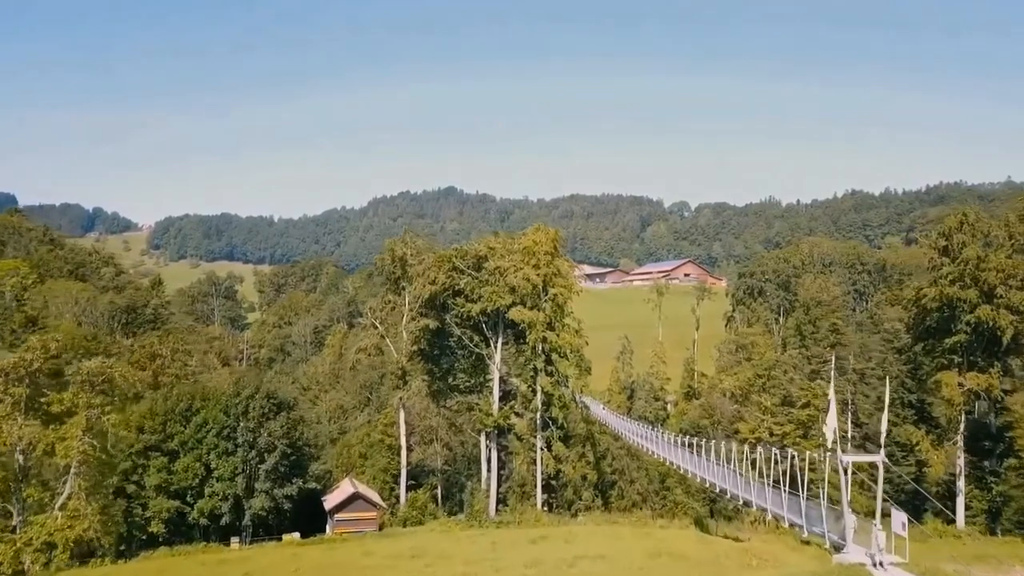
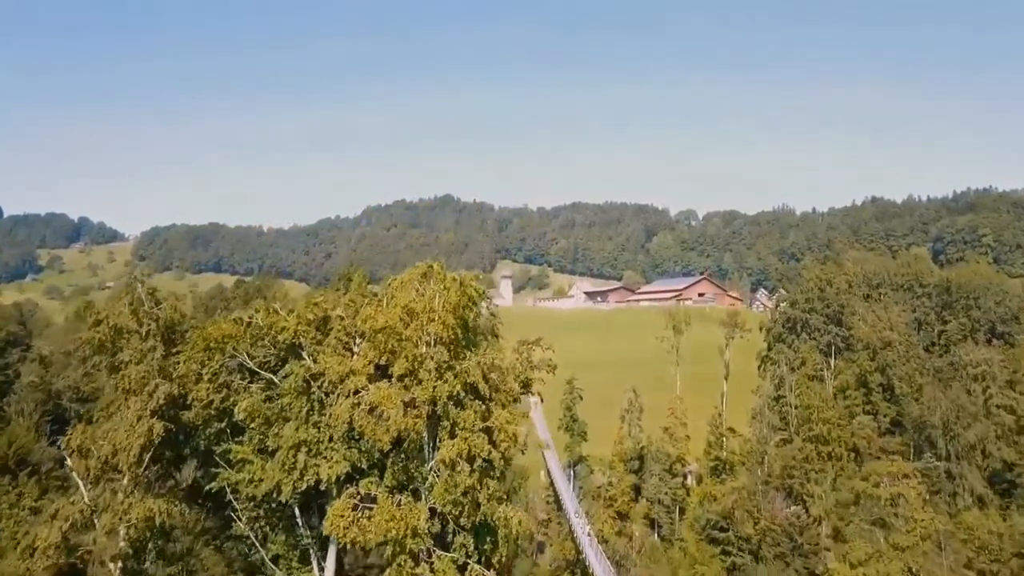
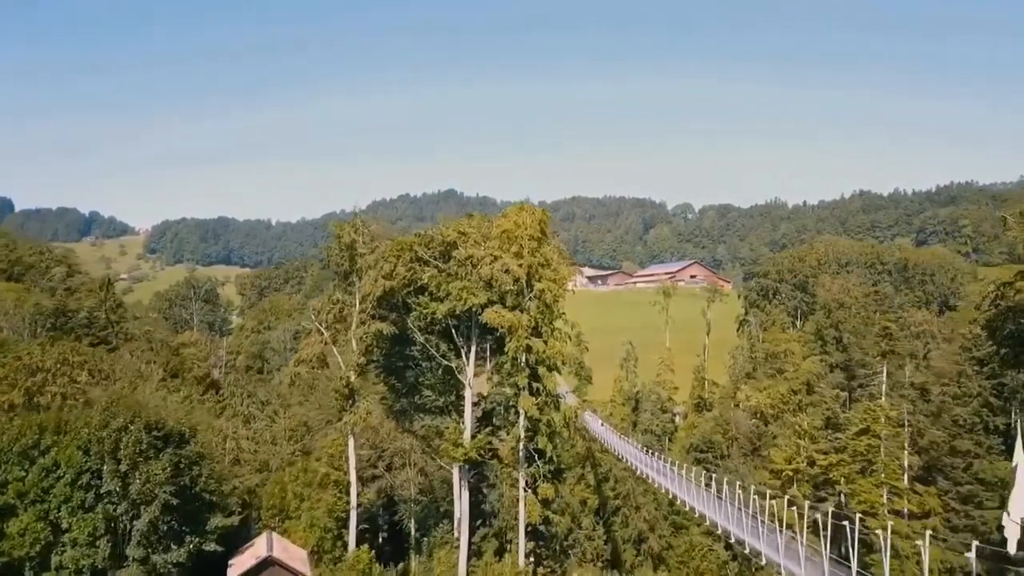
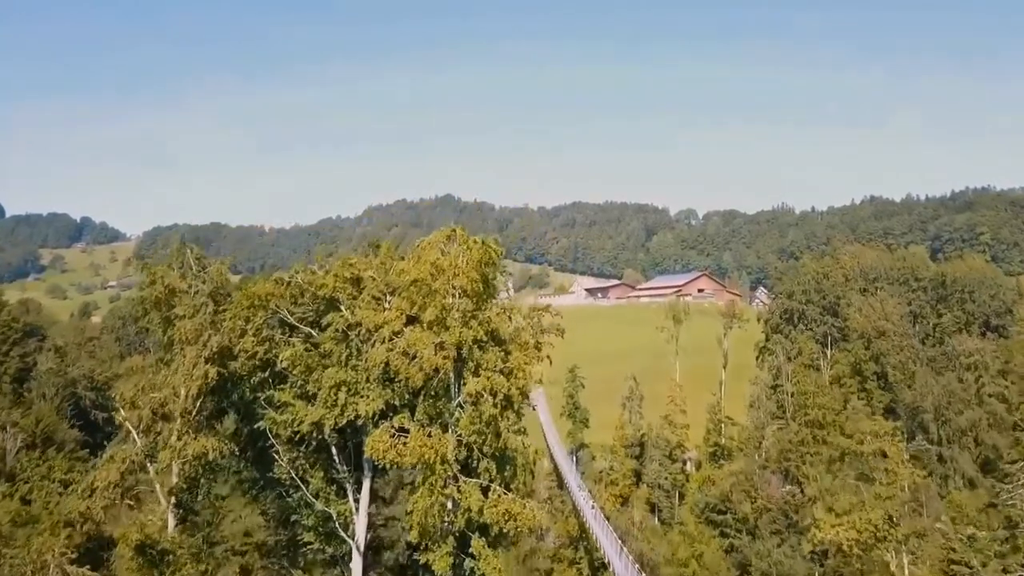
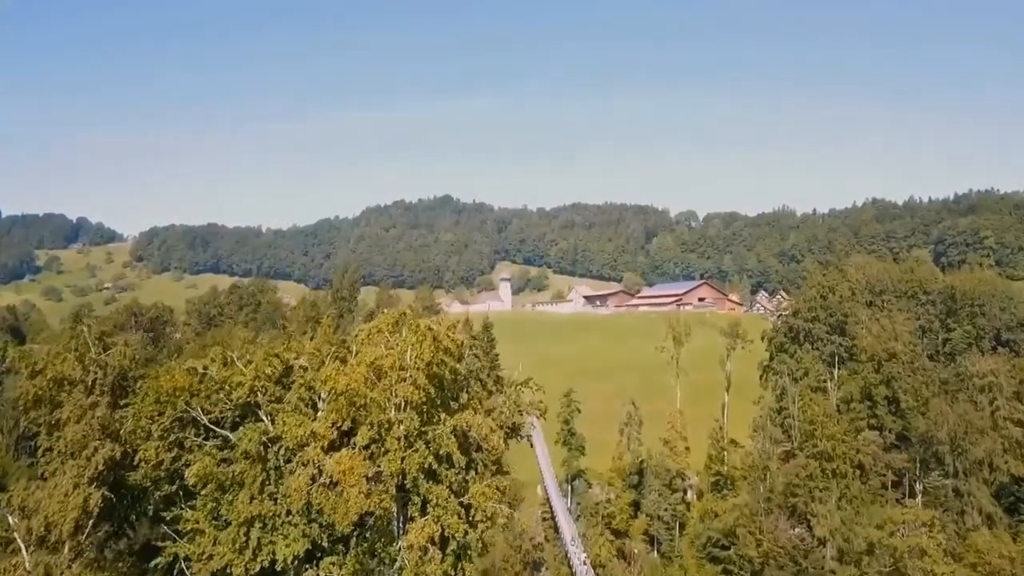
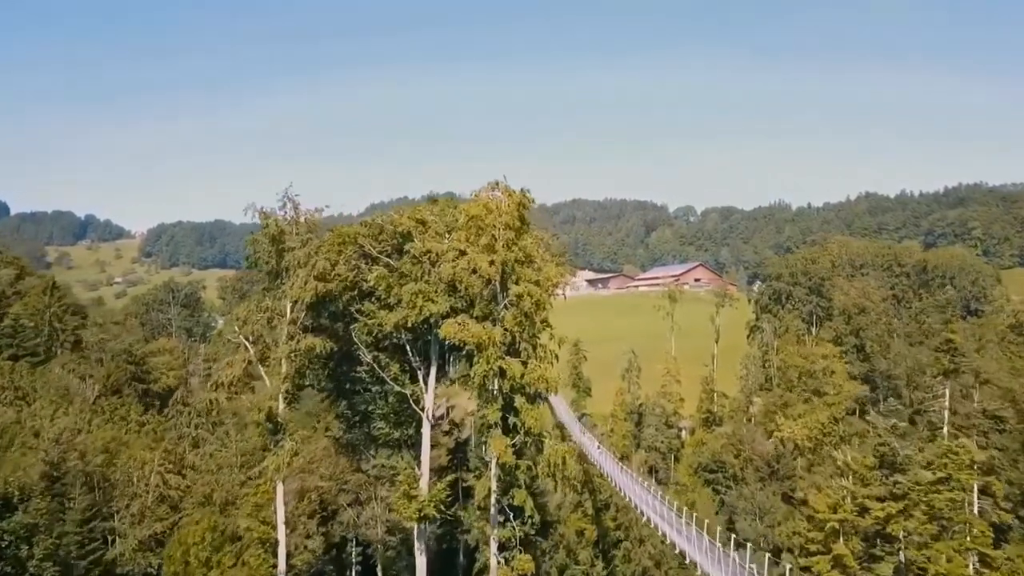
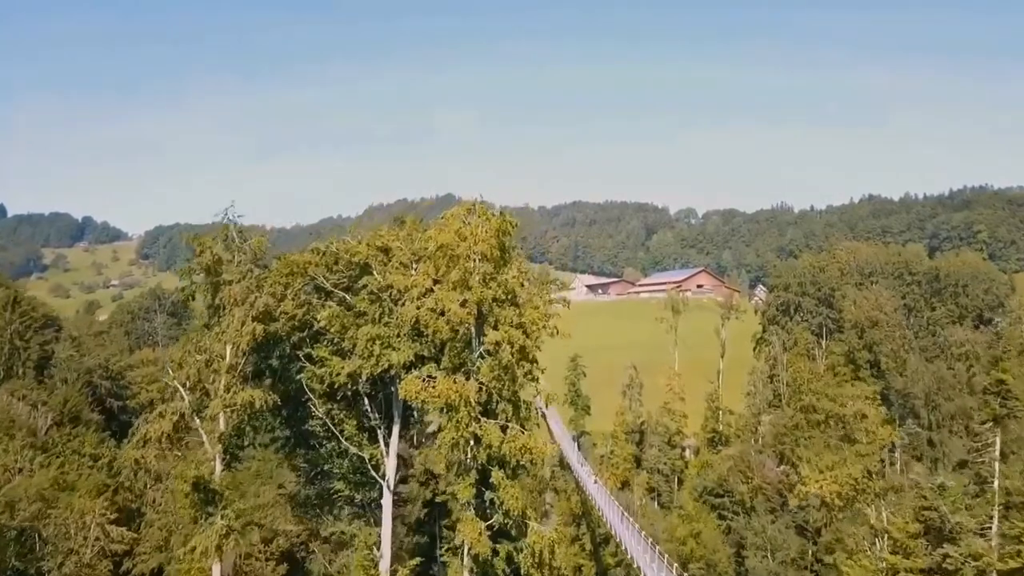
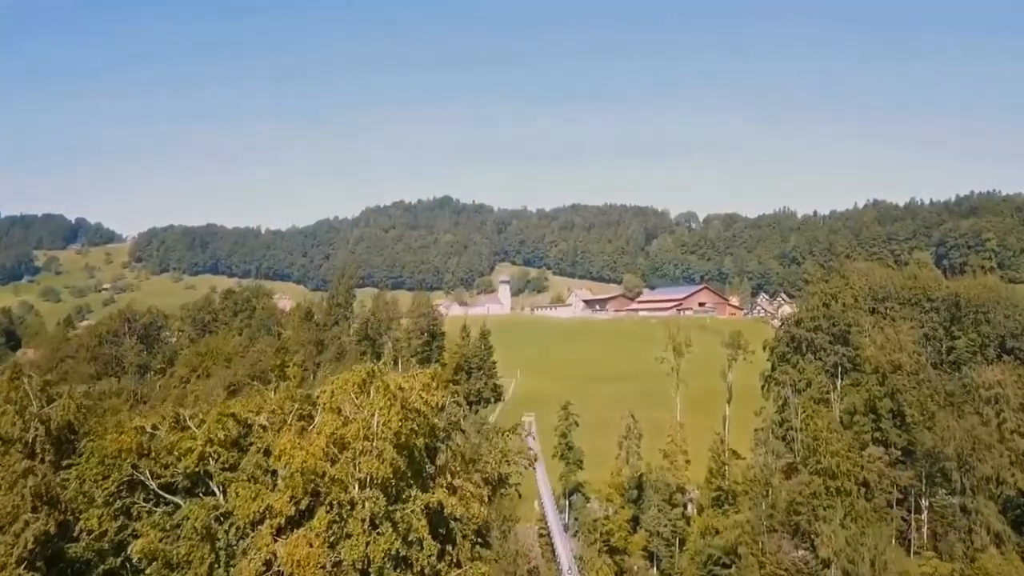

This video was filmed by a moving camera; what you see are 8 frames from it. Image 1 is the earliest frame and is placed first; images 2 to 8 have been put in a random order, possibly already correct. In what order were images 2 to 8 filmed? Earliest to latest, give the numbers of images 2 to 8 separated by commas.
3, 6, 7, 4, 2, 5, 8
